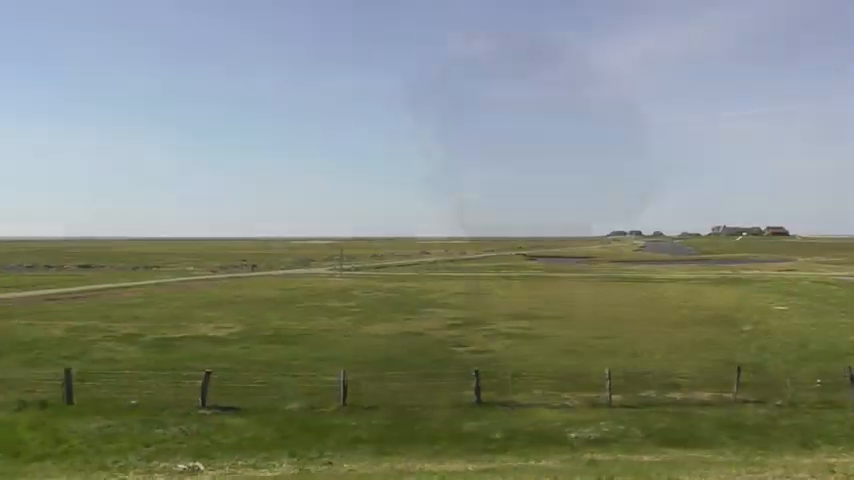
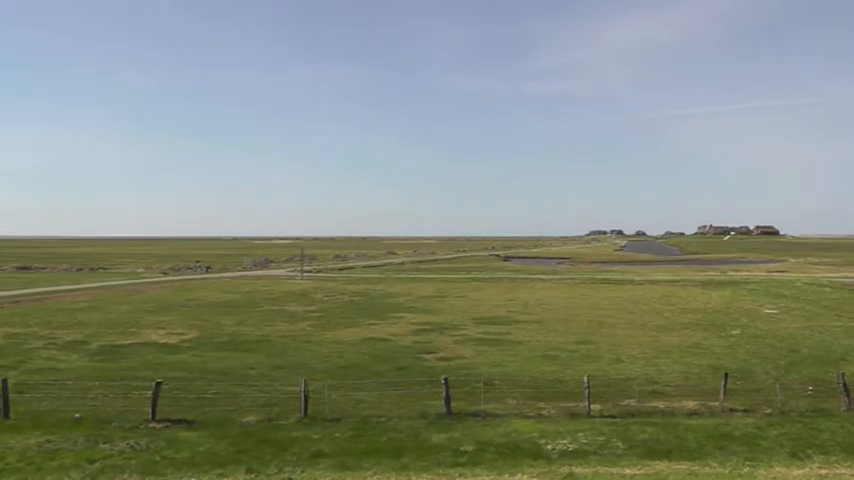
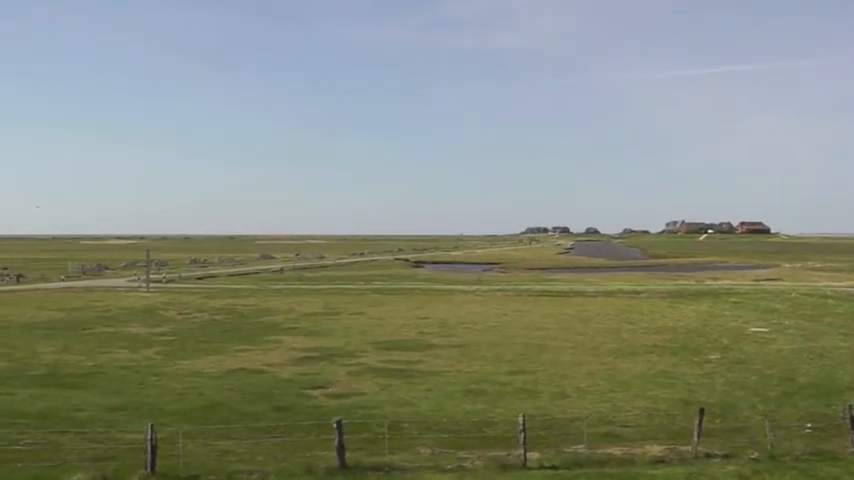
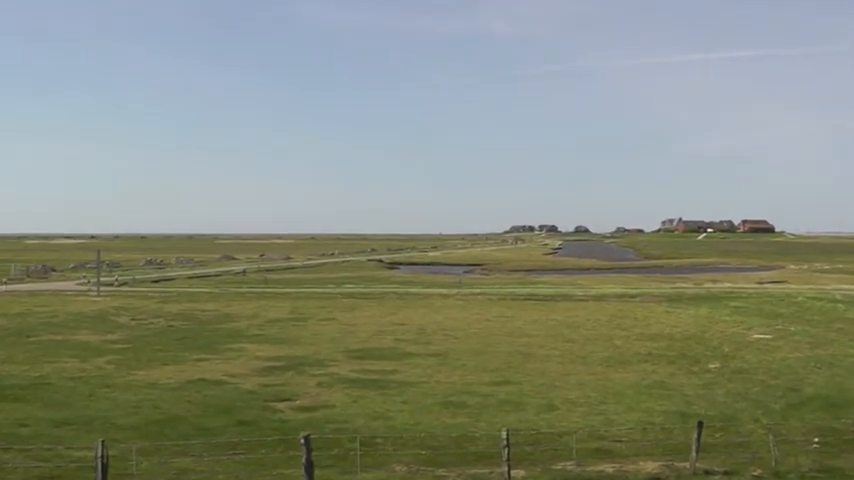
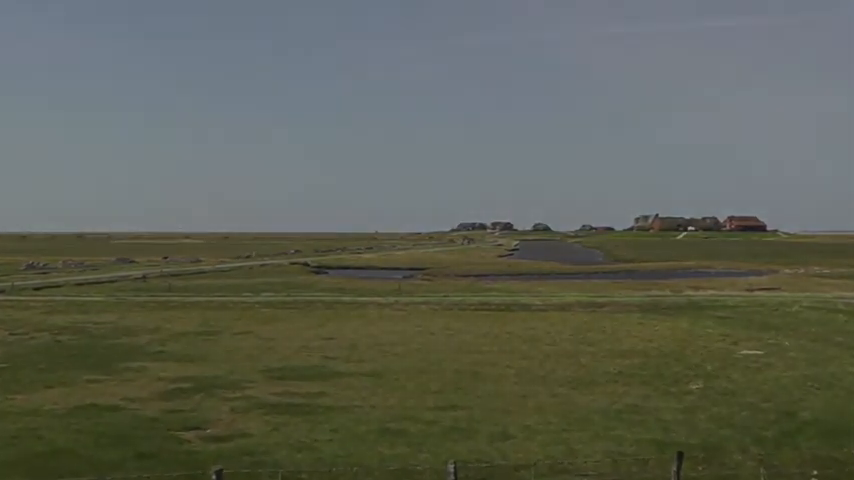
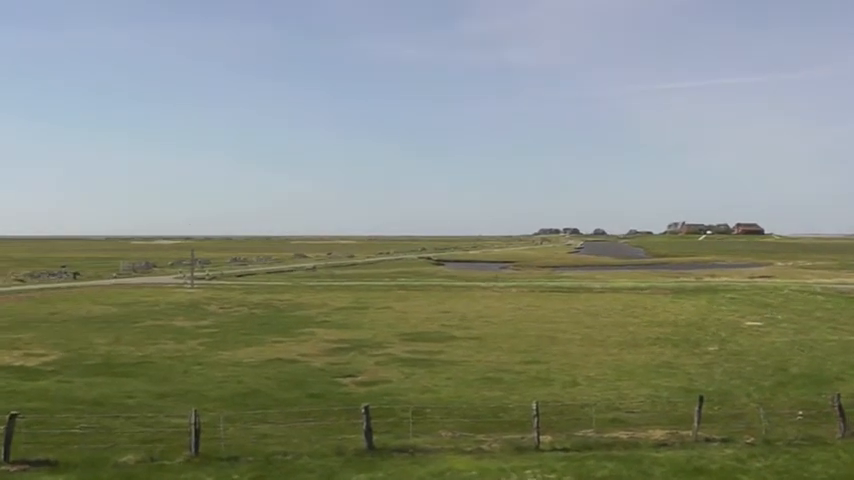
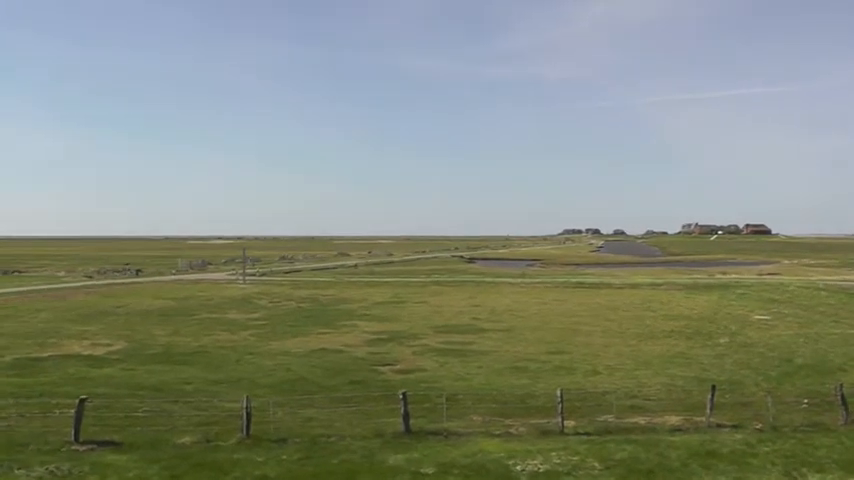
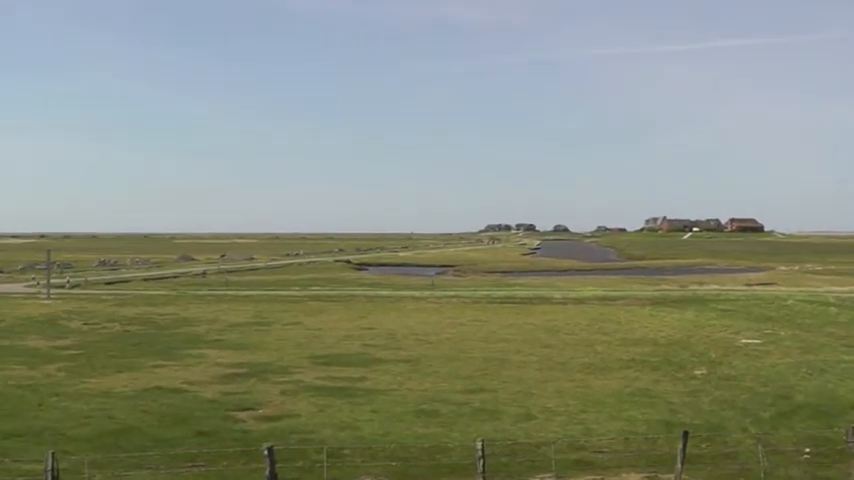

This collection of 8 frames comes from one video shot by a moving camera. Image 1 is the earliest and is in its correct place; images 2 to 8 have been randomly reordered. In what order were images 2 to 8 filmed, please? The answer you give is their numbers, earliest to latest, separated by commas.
2, 7, 6, 3, 4, 8, 5
